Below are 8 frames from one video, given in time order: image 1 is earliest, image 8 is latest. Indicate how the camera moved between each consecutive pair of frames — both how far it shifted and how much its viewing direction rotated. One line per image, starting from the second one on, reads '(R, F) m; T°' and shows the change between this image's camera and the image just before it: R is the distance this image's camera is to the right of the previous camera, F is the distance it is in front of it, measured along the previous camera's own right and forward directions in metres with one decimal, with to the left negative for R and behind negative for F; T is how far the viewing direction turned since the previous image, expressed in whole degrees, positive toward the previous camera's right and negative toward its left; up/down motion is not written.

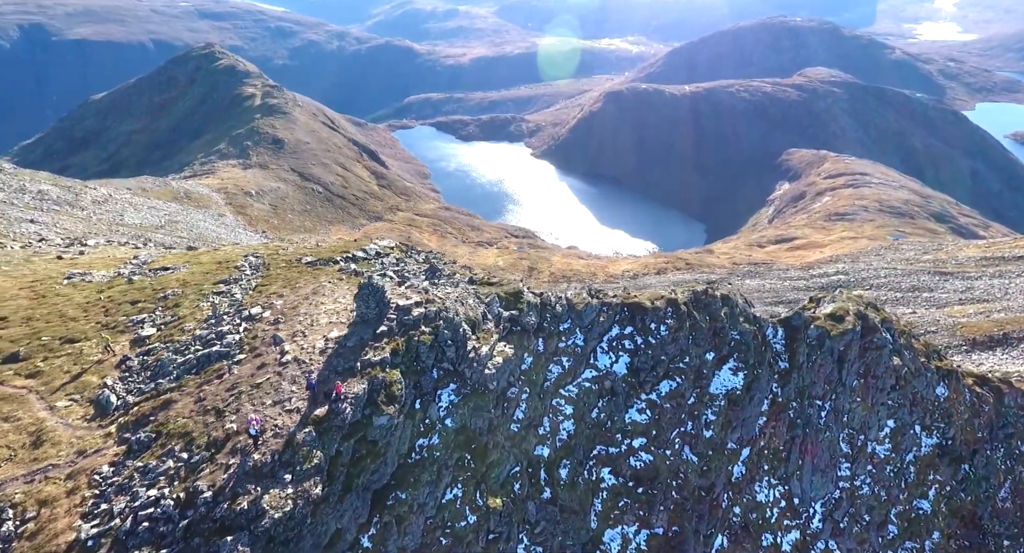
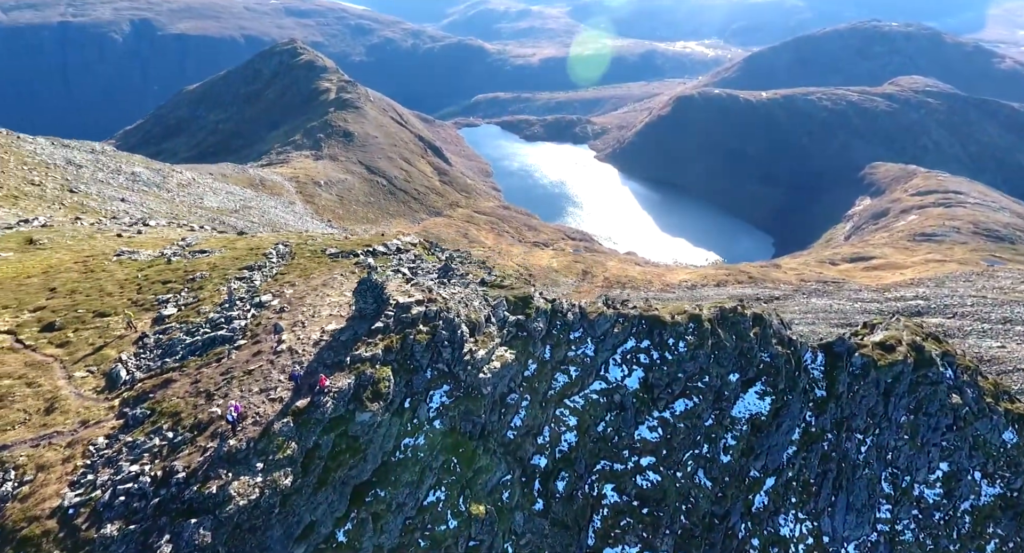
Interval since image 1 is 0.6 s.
(+2.9, +0.6) m; -6°
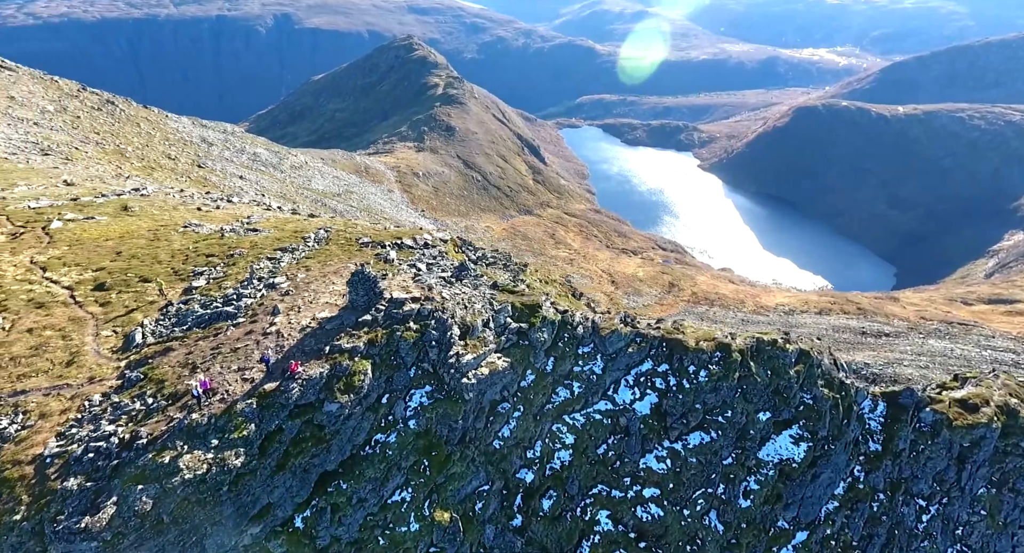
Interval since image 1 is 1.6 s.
(+4.8, +1.2) m; -10°
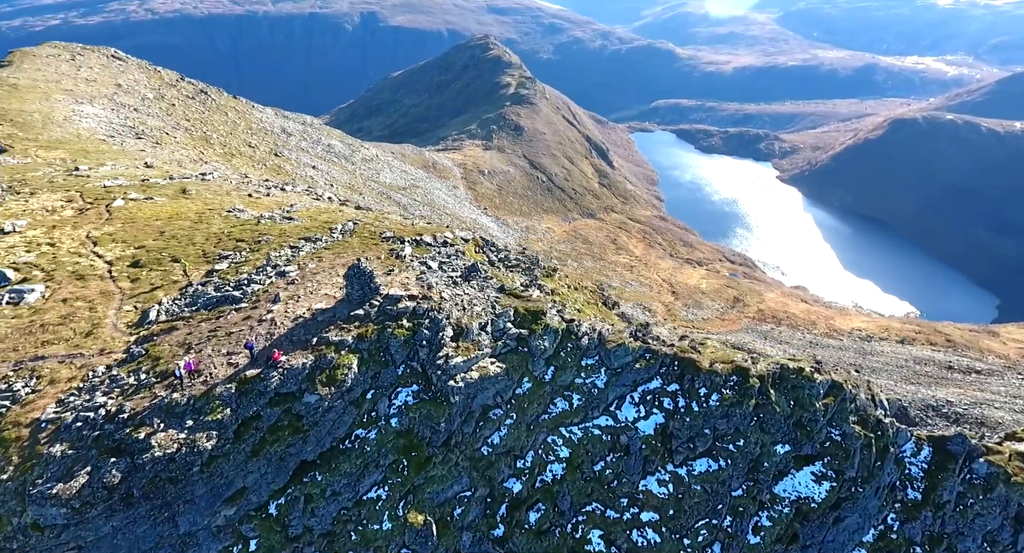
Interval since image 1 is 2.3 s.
(+3.4, +0.9) m; -7°
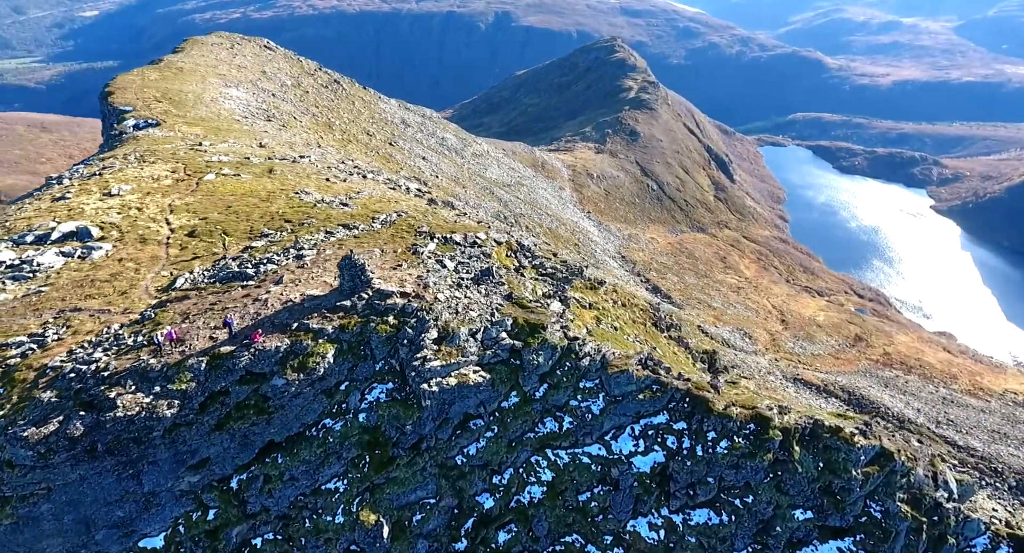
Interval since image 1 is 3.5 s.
(+5.6, +1.9) m; -11°
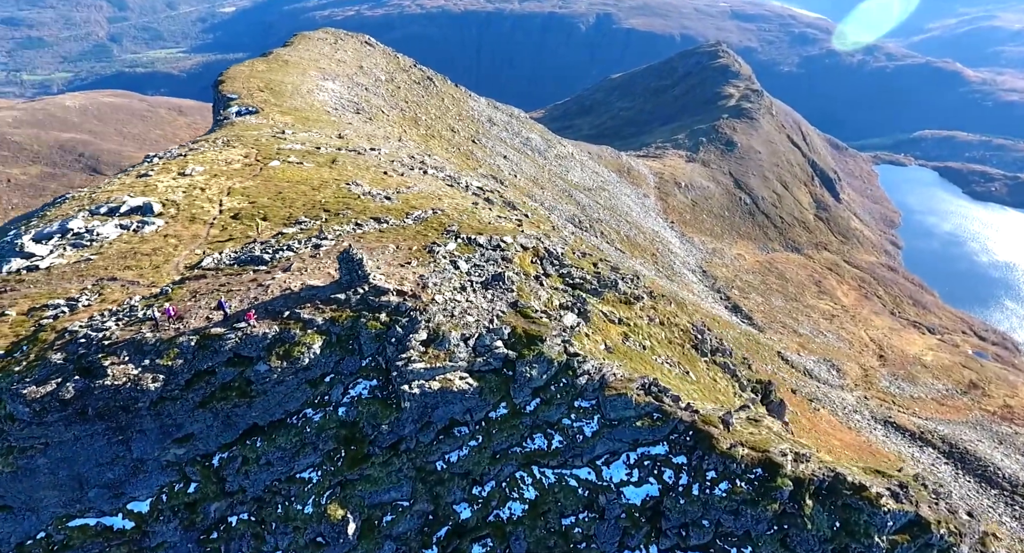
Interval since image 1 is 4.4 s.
(+4.2, +1.4) m; -9°
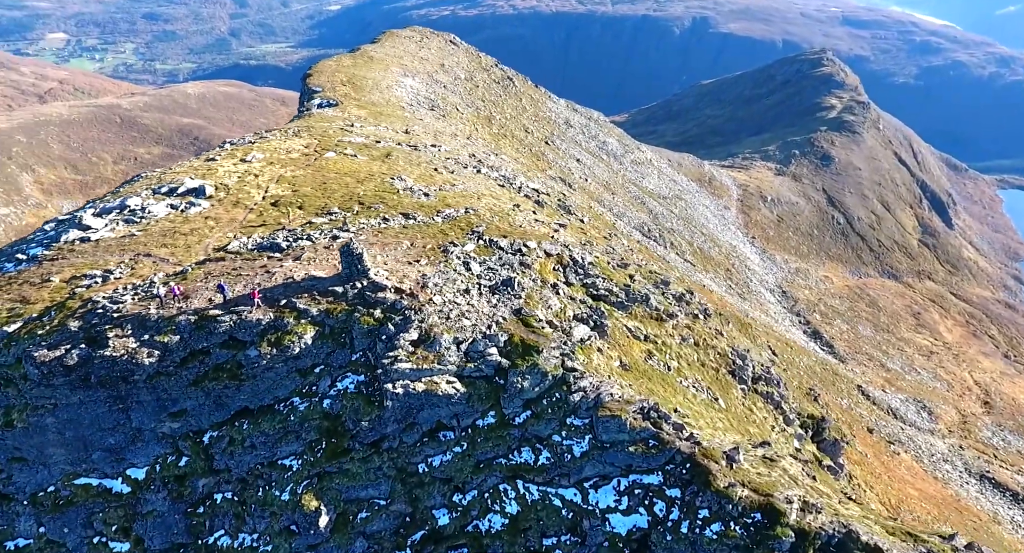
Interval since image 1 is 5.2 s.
(+3.7, +1.2) m; -8°
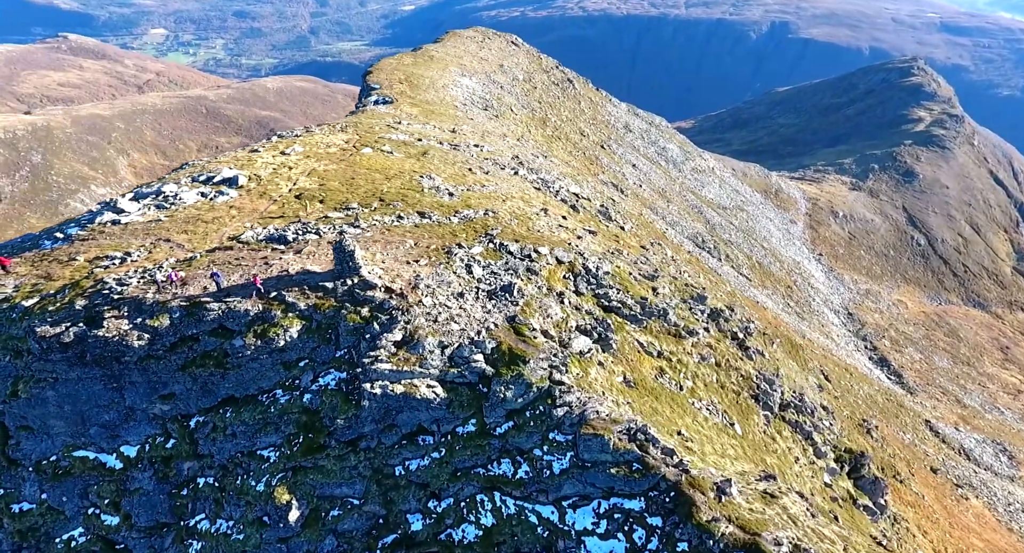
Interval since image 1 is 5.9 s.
(+3.2, +1.2) m; -6°
